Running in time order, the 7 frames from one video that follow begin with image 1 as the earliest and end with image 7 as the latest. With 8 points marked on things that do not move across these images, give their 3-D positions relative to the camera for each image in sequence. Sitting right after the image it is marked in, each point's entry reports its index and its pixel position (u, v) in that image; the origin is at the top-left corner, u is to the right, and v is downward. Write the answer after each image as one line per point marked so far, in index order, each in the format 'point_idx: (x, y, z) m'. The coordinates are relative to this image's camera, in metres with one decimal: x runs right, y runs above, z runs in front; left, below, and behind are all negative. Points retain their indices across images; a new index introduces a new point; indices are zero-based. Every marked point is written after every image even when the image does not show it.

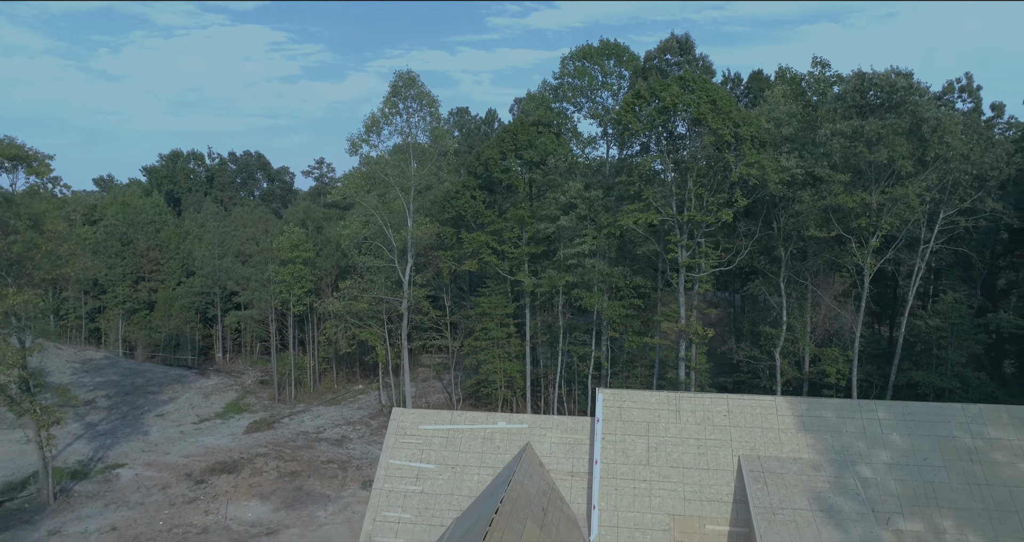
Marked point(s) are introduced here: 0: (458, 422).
0: (-0.9, -2.7, +12.8) m
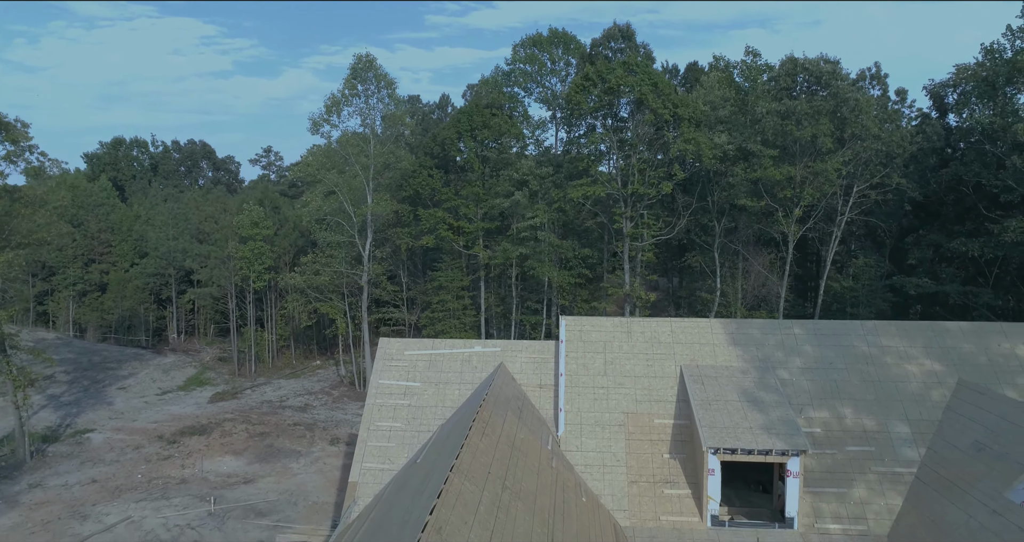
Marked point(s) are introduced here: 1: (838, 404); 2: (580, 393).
0: (-1.5, -1.5, +14.6) m
1: (+5.8, -2.4, +12.8) m
2: (+1.3, -2.2, +13.3) m
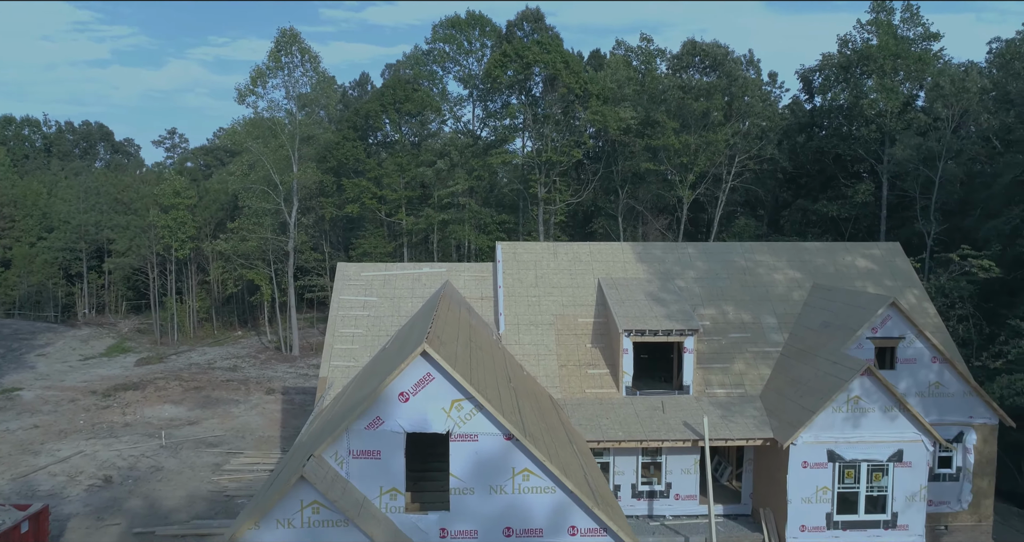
0: (-2.8, 0.0, +16.7) m
1: (+4.7, -0.7, +15.9) m
2: (+0.1, -0.6, +15.8) m
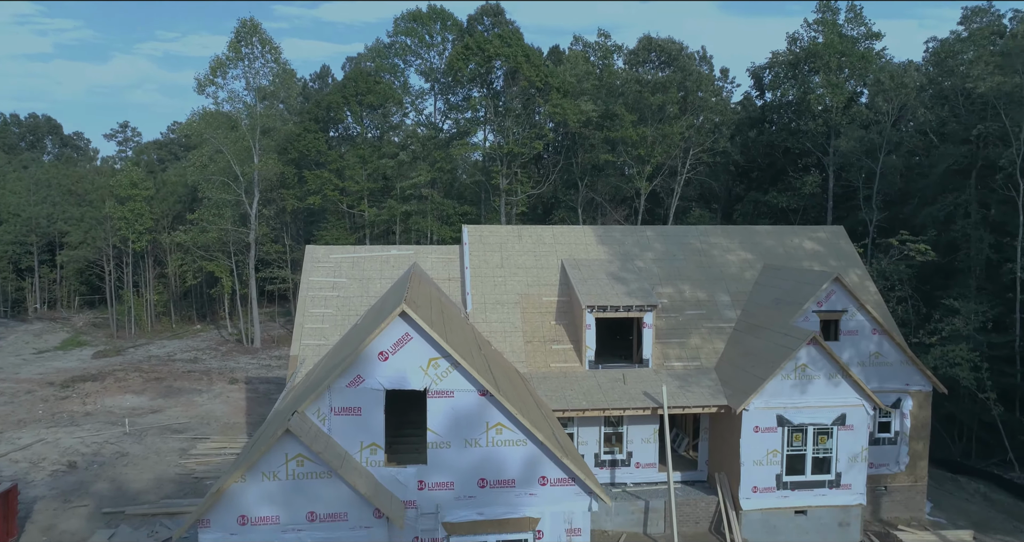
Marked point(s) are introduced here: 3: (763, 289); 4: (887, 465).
0: (-3.6, +0.5, +17.0) m
1: (+3.9, -0.3, +16.6) m
2: (-0.7, -0.2, +16.3) m
3: (+5.7, -0.4, +16.2) m
4: (+7.8, -4.1, +14.9) m
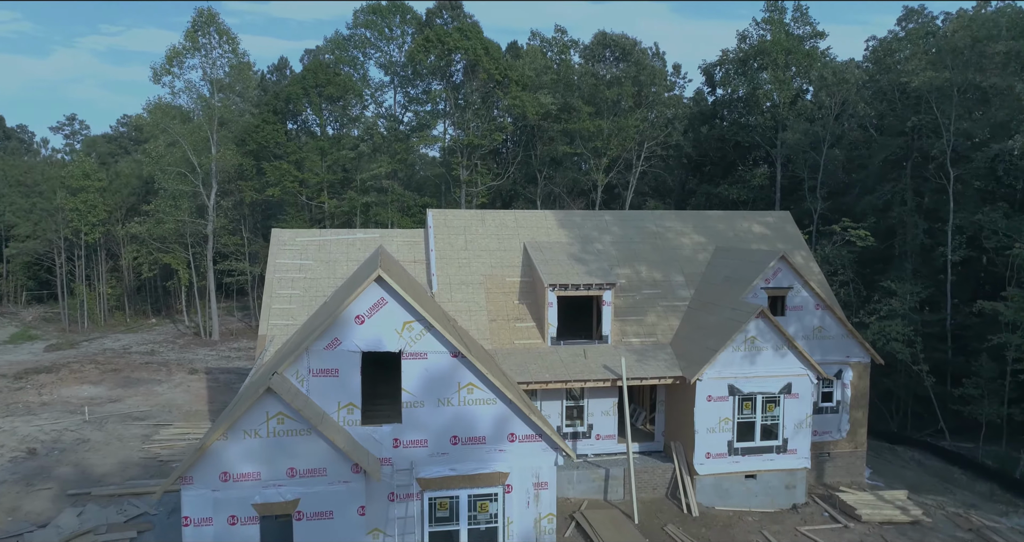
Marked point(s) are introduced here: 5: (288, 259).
0: (-4.5, +0.9, +17.3) m
1: (+3.0, +0.2, +17.4) m
2: (-1.5, +0.2, +16.7) m
3: (+4.8, 0.0, +17.0) m
4: (+7.0, -3.6, +15.9) m
5: (-5.2, +0.3, +16.5) m
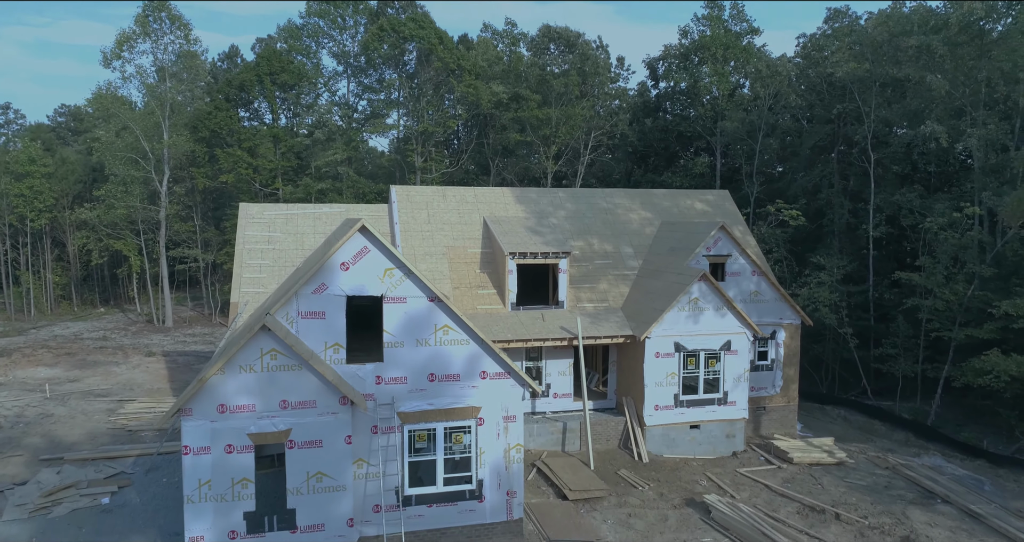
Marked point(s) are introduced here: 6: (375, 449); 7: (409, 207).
0: (-5.5, +1.5, +17.9) m
1: (+2.0, +0.9, +18.6) m
2: (-2.5, +0.9, +17.6) m
3: (+3.8, +0.8, +18.4) m
4: (+6.1, -2.9, +17.4) m
5: (-6.1, +0.9, +17.1) m
6: (-1.9, -2.5, +10.1) m
7: (-2.6, +1.6, +18.3) m
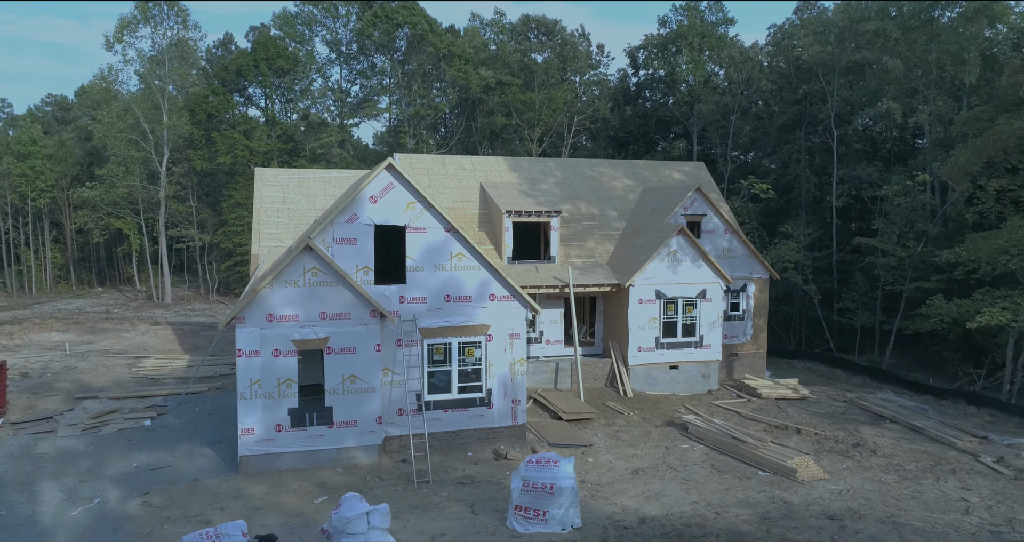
0: (-5.7, +2.6, +19.4) m
1: (+1.8, +2.0, +20.3) m
2: (-2.6, +2.0, +19.1) m
3: (+3.7, +1.9, +20.1) m
4: (+6.0, -1.8, +19.2) m
5: (-6.2, +2.0, +18.5) m
6: (-1.8, -1.4, +11.7) m
7: (-2.8, +2.7, +19.8) m
